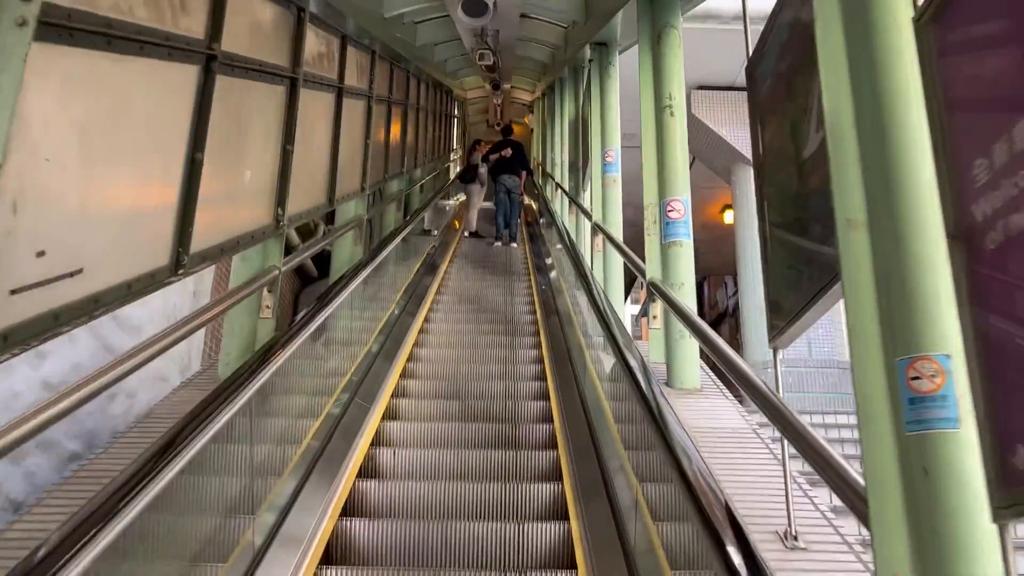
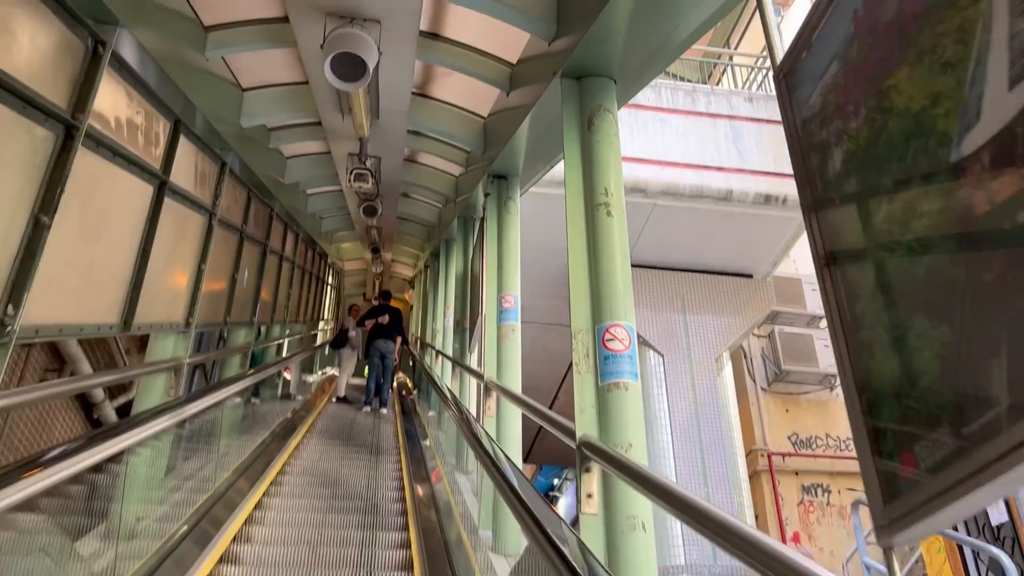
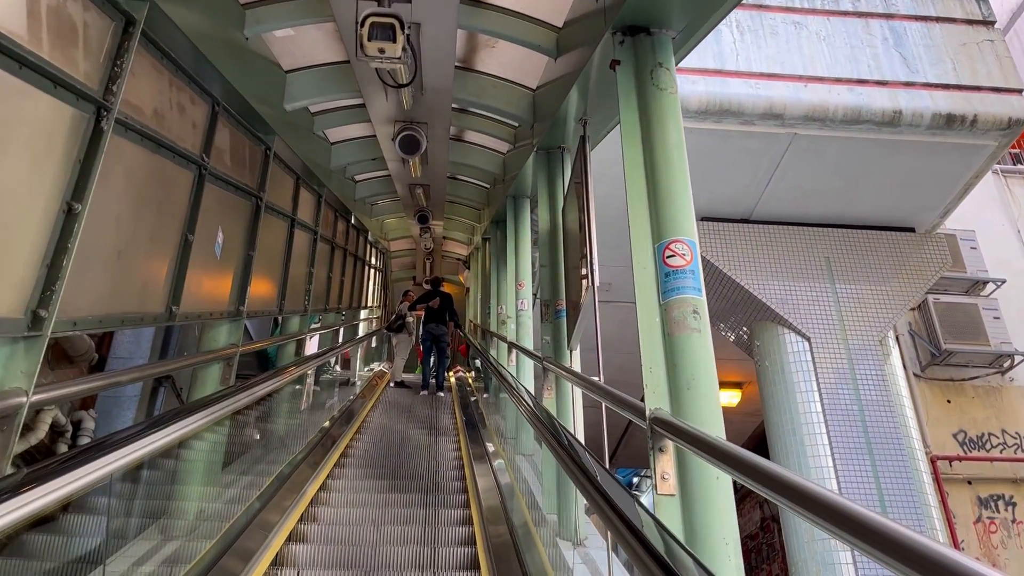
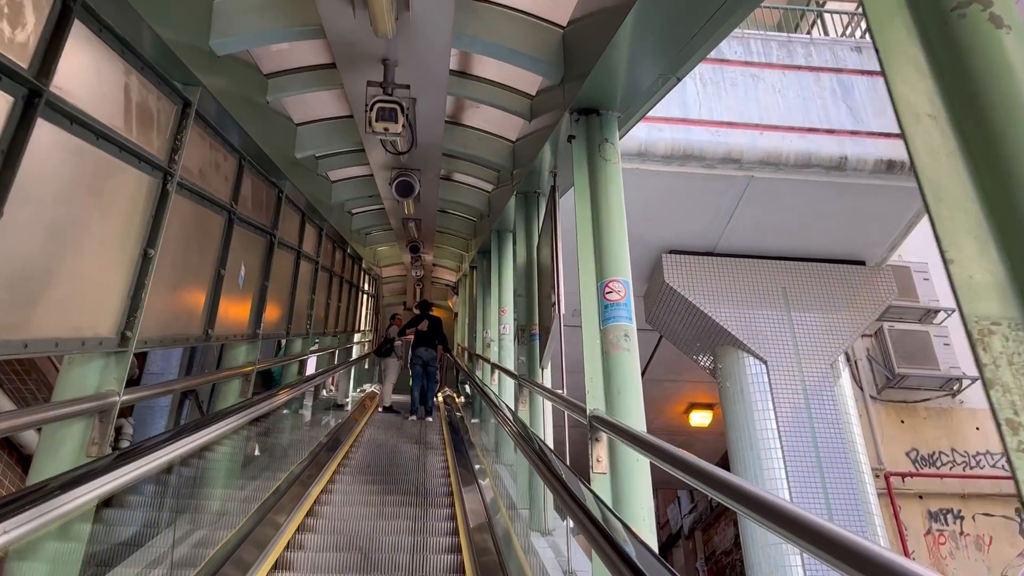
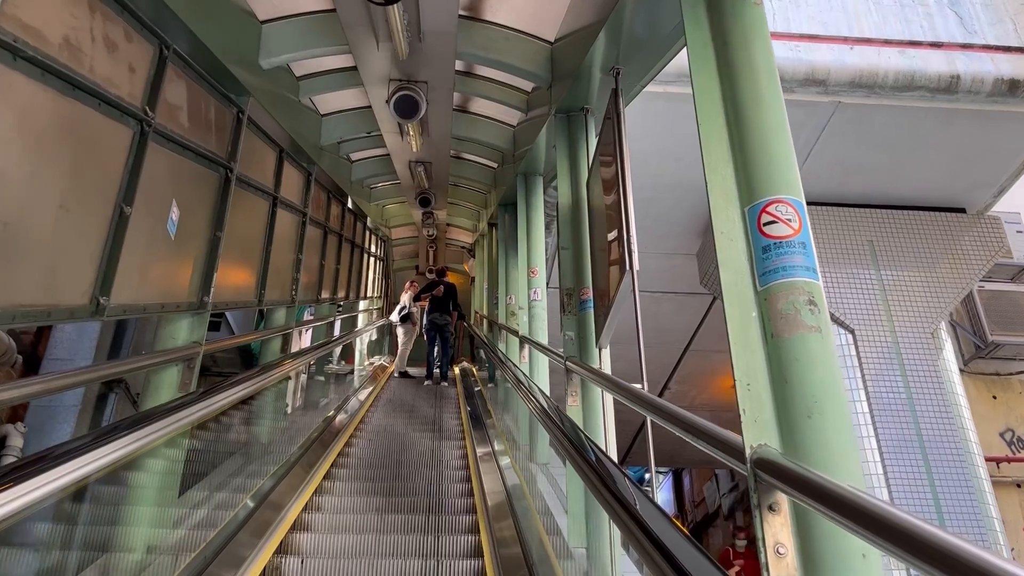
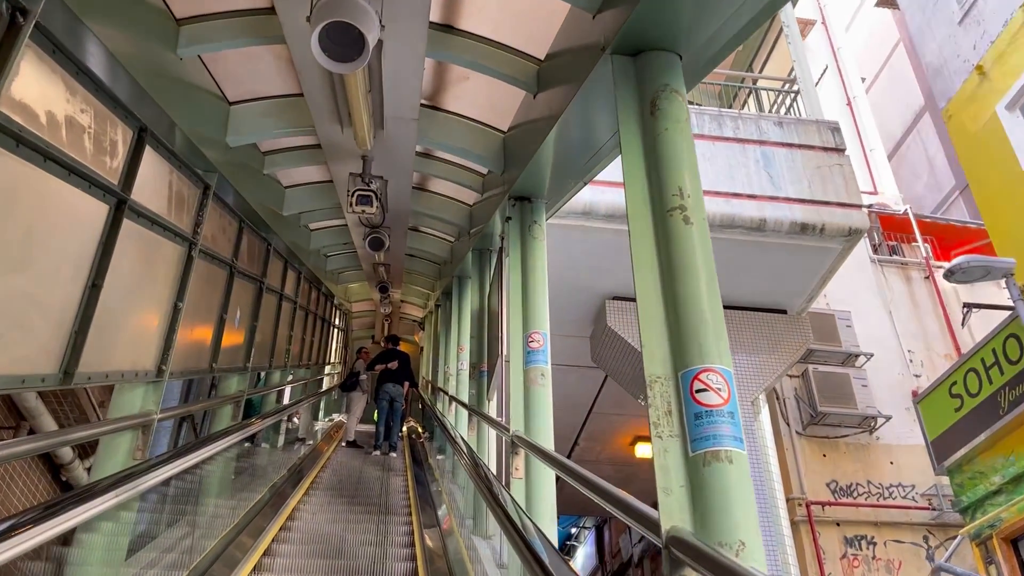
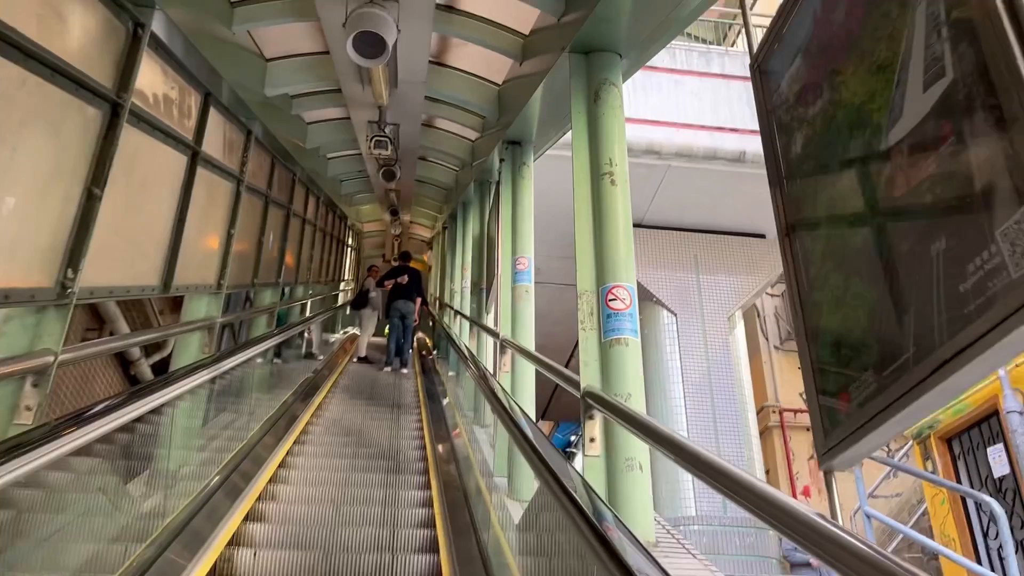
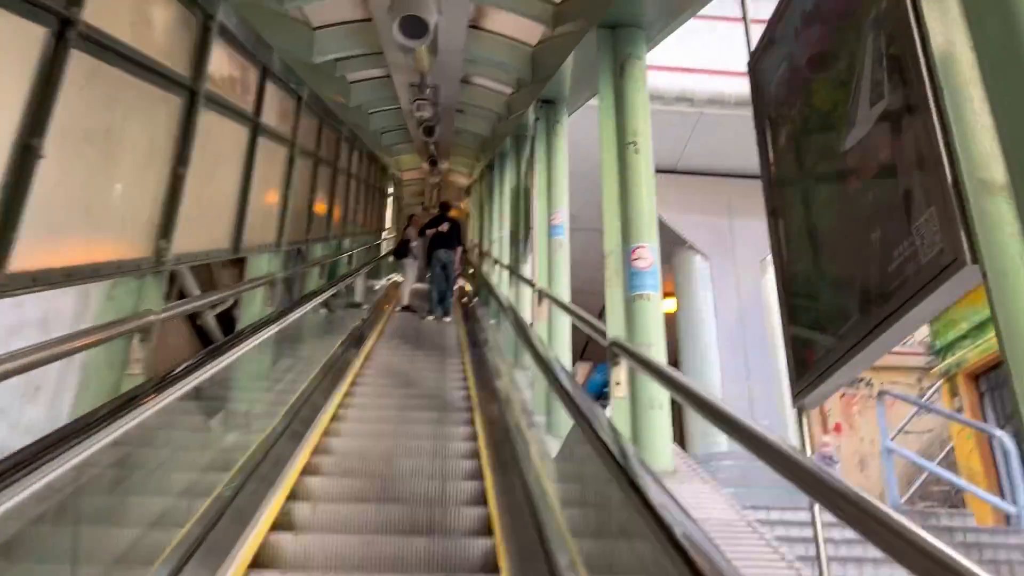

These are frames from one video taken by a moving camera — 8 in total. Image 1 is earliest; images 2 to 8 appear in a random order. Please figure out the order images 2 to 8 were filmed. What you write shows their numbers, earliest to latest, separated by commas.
8, 7, 2, 6, 4, 3, 5
